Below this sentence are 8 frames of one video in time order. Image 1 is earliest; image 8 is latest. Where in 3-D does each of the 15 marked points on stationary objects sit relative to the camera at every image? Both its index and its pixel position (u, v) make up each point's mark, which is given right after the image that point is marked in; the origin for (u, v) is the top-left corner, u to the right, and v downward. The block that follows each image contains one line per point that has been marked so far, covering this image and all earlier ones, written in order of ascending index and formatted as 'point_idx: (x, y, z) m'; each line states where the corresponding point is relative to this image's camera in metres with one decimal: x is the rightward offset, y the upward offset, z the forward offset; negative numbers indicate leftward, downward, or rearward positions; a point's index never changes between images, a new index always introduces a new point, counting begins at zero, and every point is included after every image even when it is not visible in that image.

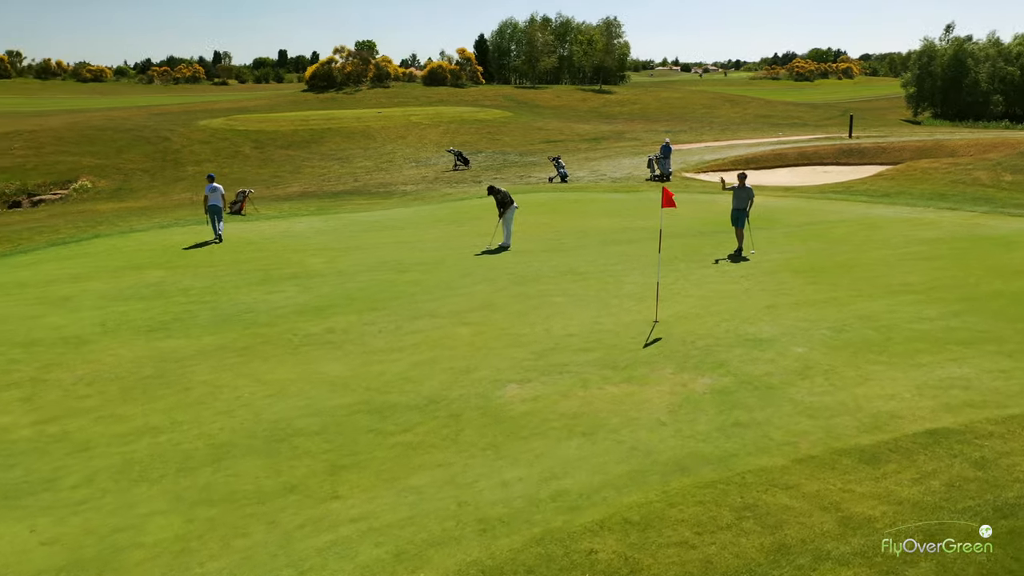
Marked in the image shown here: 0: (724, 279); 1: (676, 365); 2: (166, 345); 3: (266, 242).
0: (+3.7, +0.2, +14.6) m
1: (+1.9, -0.9, +9.8) m
2: (-4.9, -0.8, +11.4) m
3: (-5.7, +1.1, +19.0) m
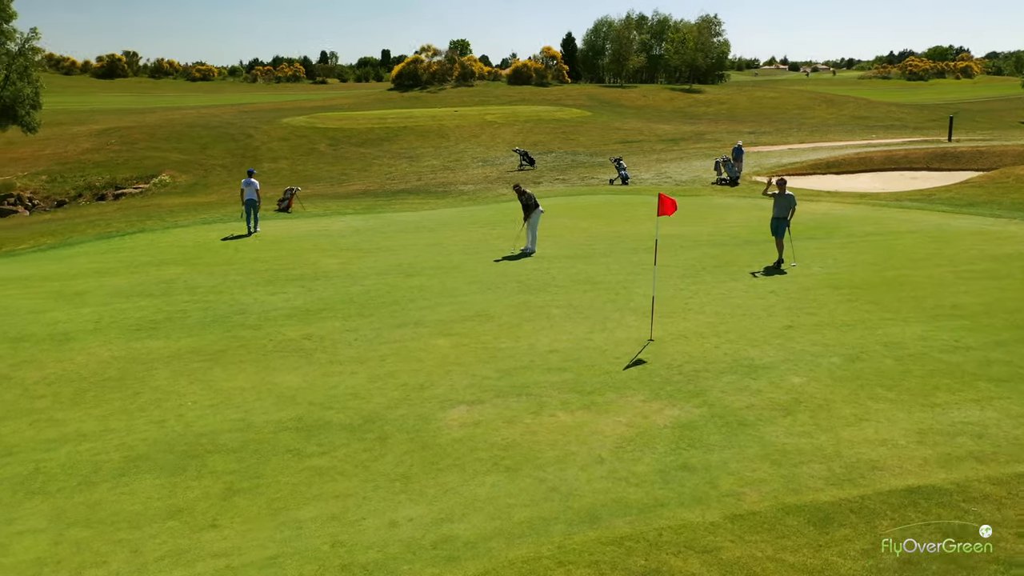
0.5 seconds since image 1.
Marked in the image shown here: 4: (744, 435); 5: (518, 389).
0: (+3.8, -0.1, +13.4) m
1: (+1.4, -1.1, +8.9) m
2: (-5.1, -0.8, +11.2) m
3: (-5.0, +1.1, +18.9) m
4: (+2.1, -1.4, +7.7) m
5: (0.0, -1.1, +9.0) m
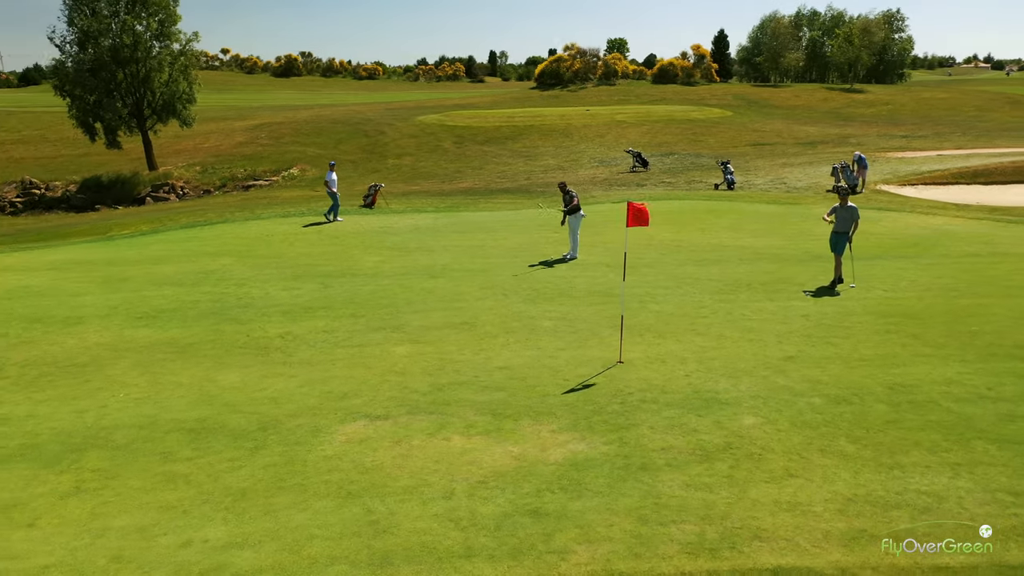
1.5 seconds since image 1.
0: (+3.8, -0.4, +12.0) m
1: (+0.5, -1.3, +8.0) m
2: (-5.4, -0.6, +11.6) m
3: (-3.7, +1.2, +19.1) m
4: (+1.0, -1.6, +6.7) m
5: (-0.8, -1.2, +8.4) m
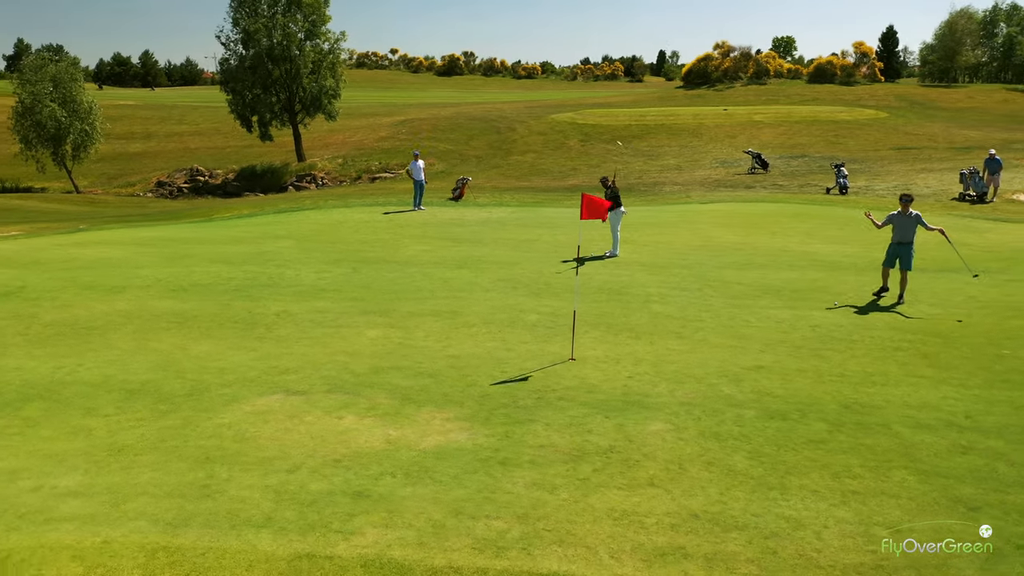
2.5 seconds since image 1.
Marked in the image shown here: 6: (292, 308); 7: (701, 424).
0: (+3.6, -0.5, +11.2) m
1: (-0.4, -1.2, +7.9) m
2: (-5.5, -0.2, +12.6) m
3: (-2.2, +1.5, +19.6) m
4: (-0.3, -1.5, +6.6) m
5: (-1.7, -1.0, +8.6) m
6: (-3.2, -0.3, +12.1) m
7: (+1.7, -1.3, +7.6) m
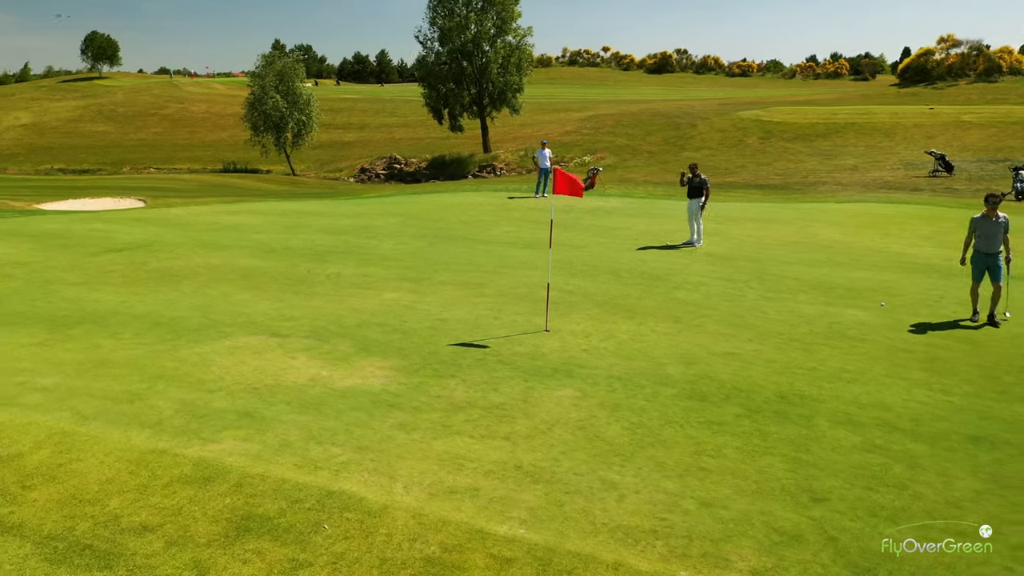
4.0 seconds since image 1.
0: (+3.7, -0.4, +10.6) m
1: (-1.1, -0.8, +8.5) m
2: (-4.7, +0.5, +14.3) m
3: (+0.3, +1.9, +20.3) m
4: (-1.3, -1.1, +7.2) m
5: (-2.1, -0.5, +9.5) m
6: (-2.7, +0.3, +13.3) m
7: (+0.9, -1.0, +7.7) m
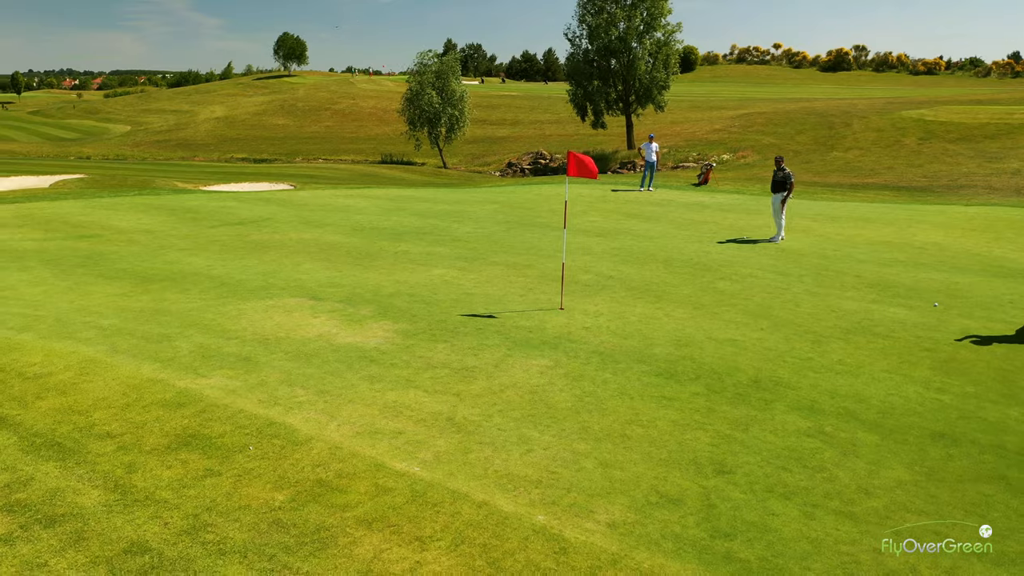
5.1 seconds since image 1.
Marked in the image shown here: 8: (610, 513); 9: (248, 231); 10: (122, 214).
0: (+4.0, -0.3, +10.3) m
1: (-1.1, -0.4, +9.2) m
2: (-3.5, +1.0, +15.6) m
3: (+2.7, +2.1, +20.4) m
4: (-1.6, -0.7, +7.9) m
5: (-1.9, -0.2, +10.3) m
6: (-1.7, +0.7, +14.1) m
7: (+0.7, -0.8, +8.0) m
8: (+0.6, -1.5, +5.3) m
9: (-5.2, +1.1, +16.2) m
10: (-8.9, +1.7, +19.0) m
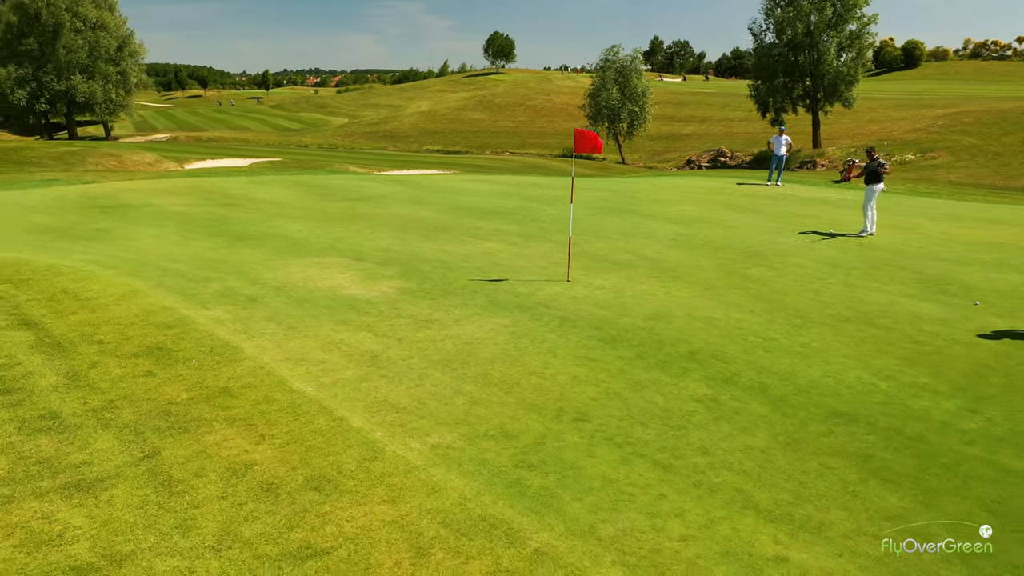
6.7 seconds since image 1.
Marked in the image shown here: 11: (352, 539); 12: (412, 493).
0: (+4.0, -0.2, +9.9) m
1: (-1.2, 0.0, +10.1) m
2: (-1.8, +1.6, +16.8) m
3: (+5.4, +2.2, +20.0) m
4: (-2.0, -0.2, +9.0) m
5: (-1.7, +0.3, +11.4) m
6: (-0.5, +1.1, +15.0) m
7: (+0.2, -0.4, +8.5) m
8: (-0.5, -1.1, +5.9) m
9: (-3.3, +1.8, +17.9) m
10: (-6.2, +2.6, +21.5) m
11: (-0.9, -1.4, +4.6) m
12: (-0.6, -1.3, +5.1) m
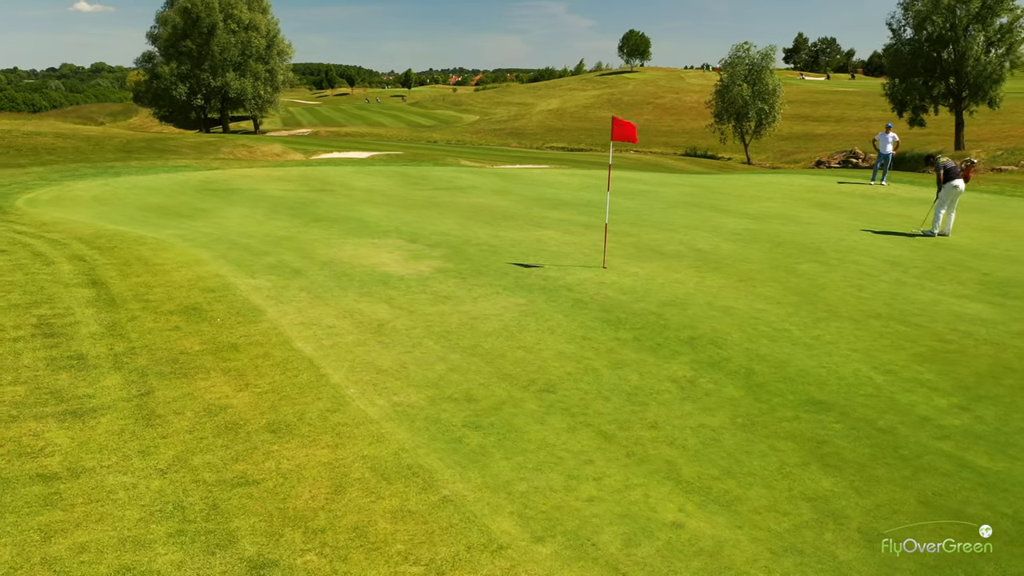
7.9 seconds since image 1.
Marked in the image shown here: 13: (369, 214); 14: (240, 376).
0: (+4.3, -0.1, +9.5) m
1: (-0.8, +0.3, +10.5) m
2: (-0.2, +1.8, +17.3) m
3: (+7.4, +2.2, +19.2) m
4: (-1.8, +0.1, +9.6) m
5: (-1.0, +0.6, +11.9) m
6: (+0.8, +1.3, +15.3) m
7: (+0.4, -0.2, +8.7) m
8: (-0.8, -0.8, +6.3) m
9: (-1.6, +2.1, +18.6) m
10: (-3.8, +3.0, +22.6) m
11: (-1.4, -1.1, +5.1) m
12: (-1.1, -1.0, +5.6) m
13: (-2.7, +1.4, +15.4) m
14: (-2.1, -0.7, +6.5) m
